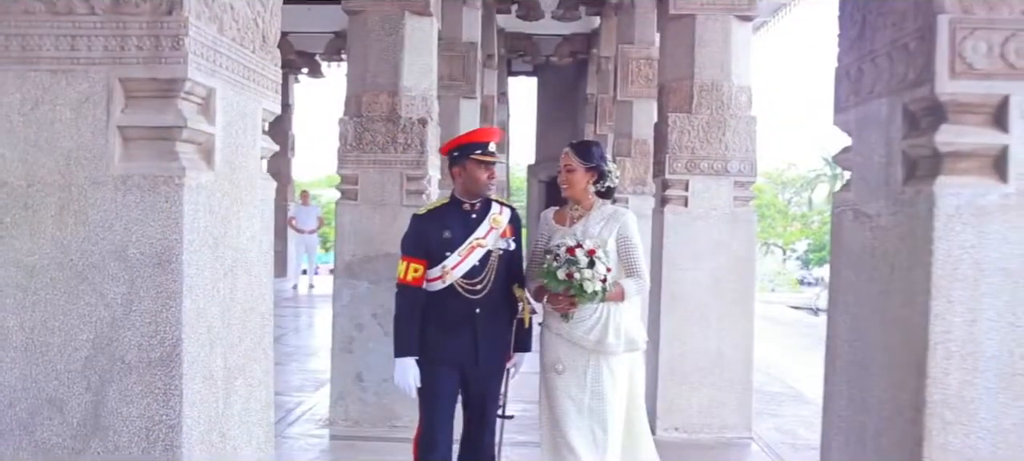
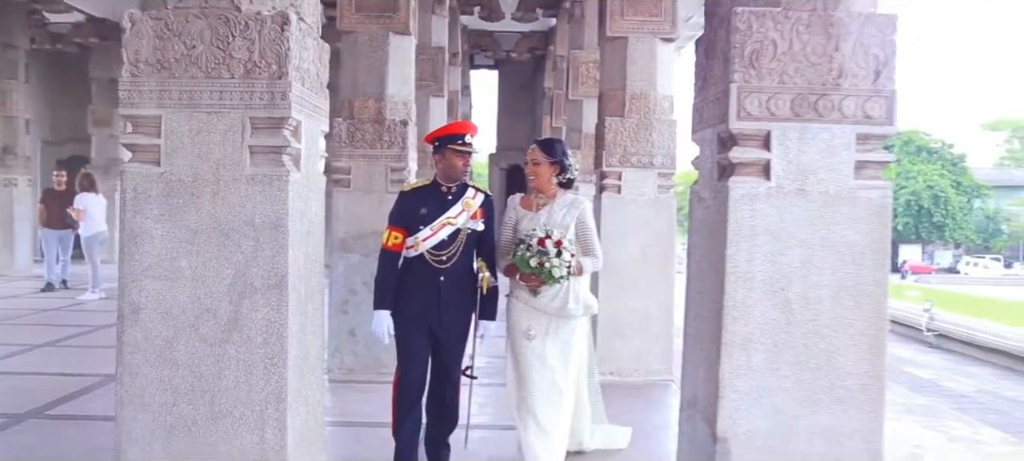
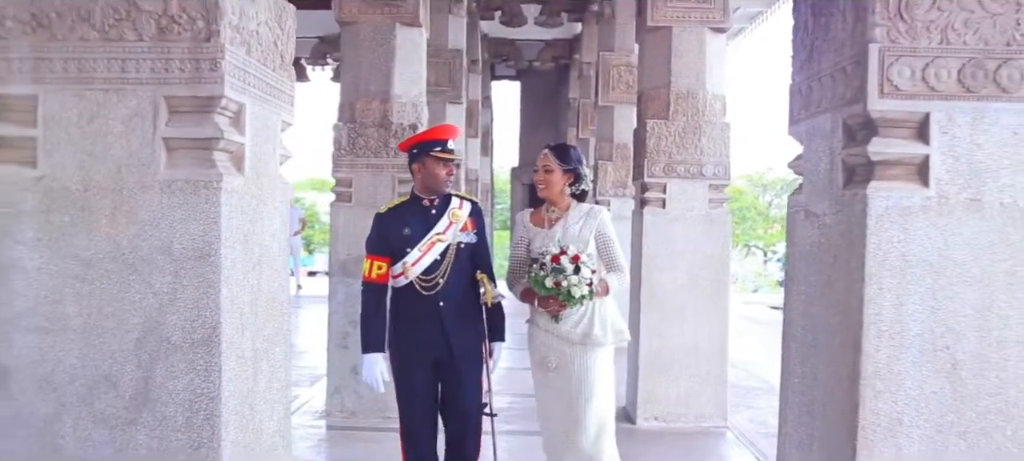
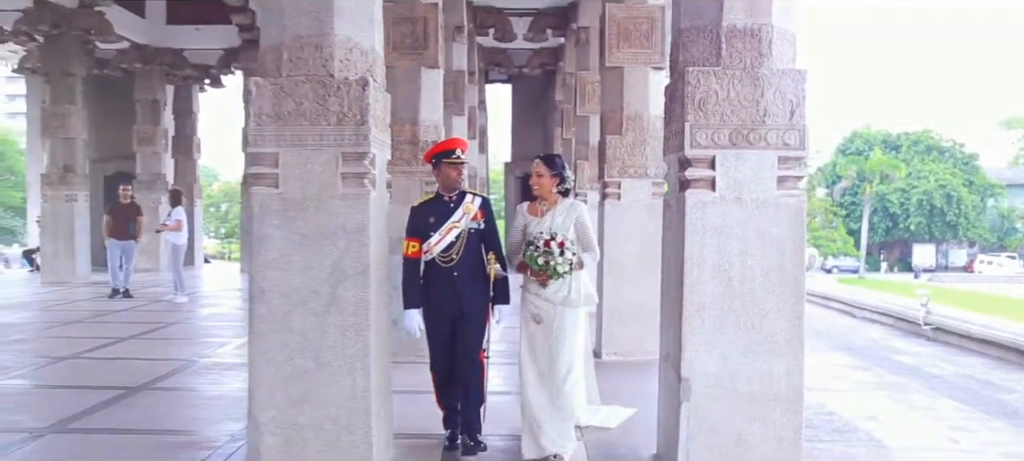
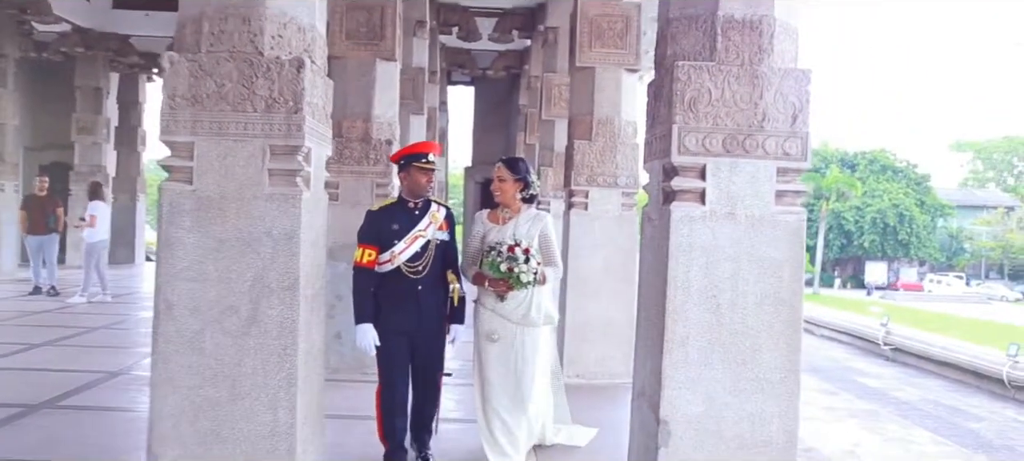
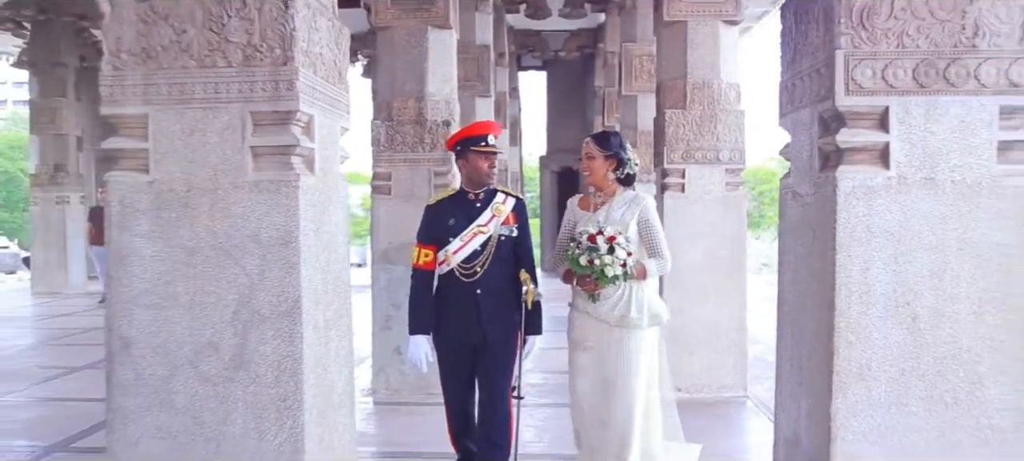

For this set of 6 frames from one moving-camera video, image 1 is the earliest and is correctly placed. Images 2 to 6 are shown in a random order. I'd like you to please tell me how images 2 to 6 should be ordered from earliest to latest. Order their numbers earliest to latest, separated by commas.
3, 6, 2, 5, 4
